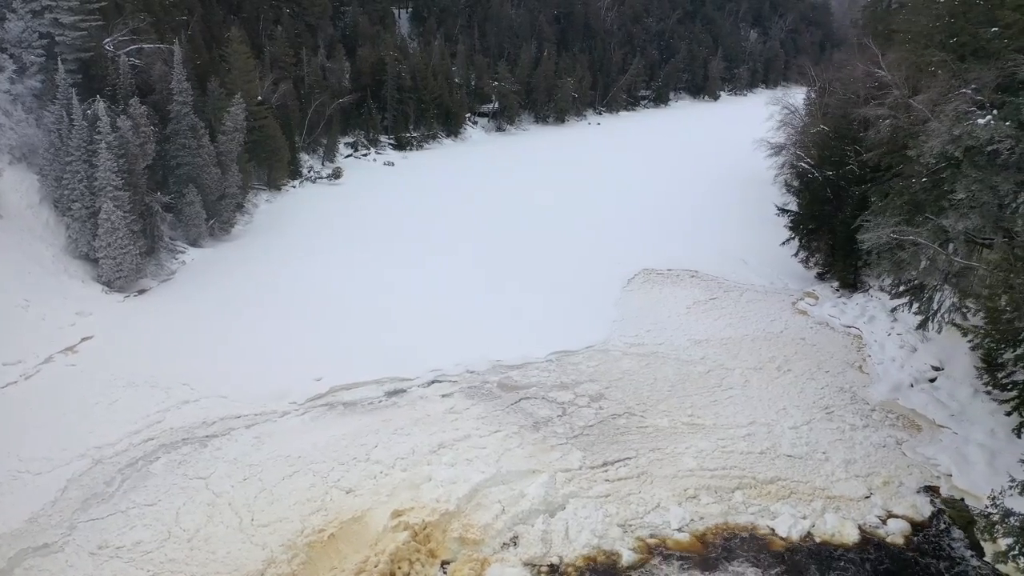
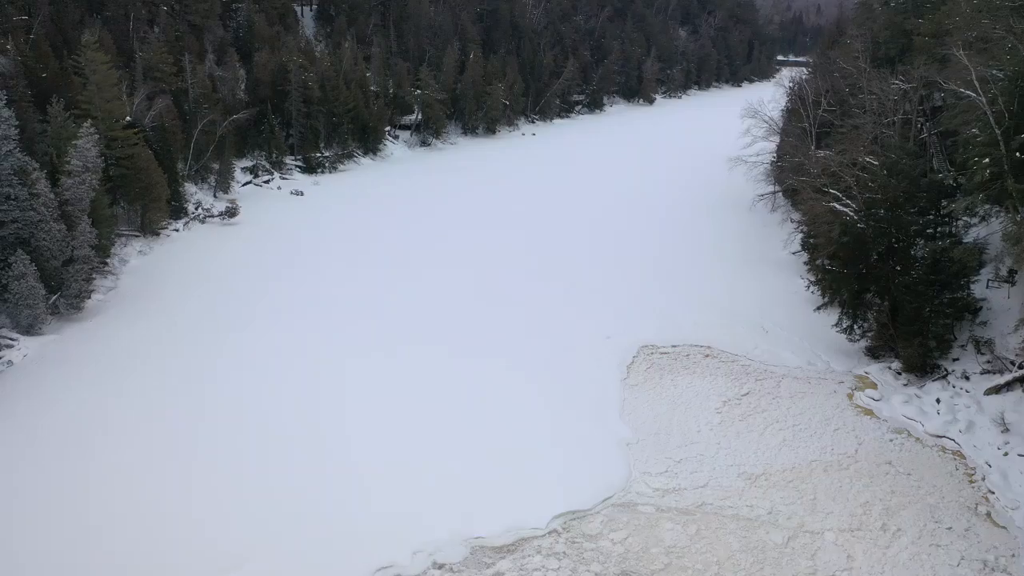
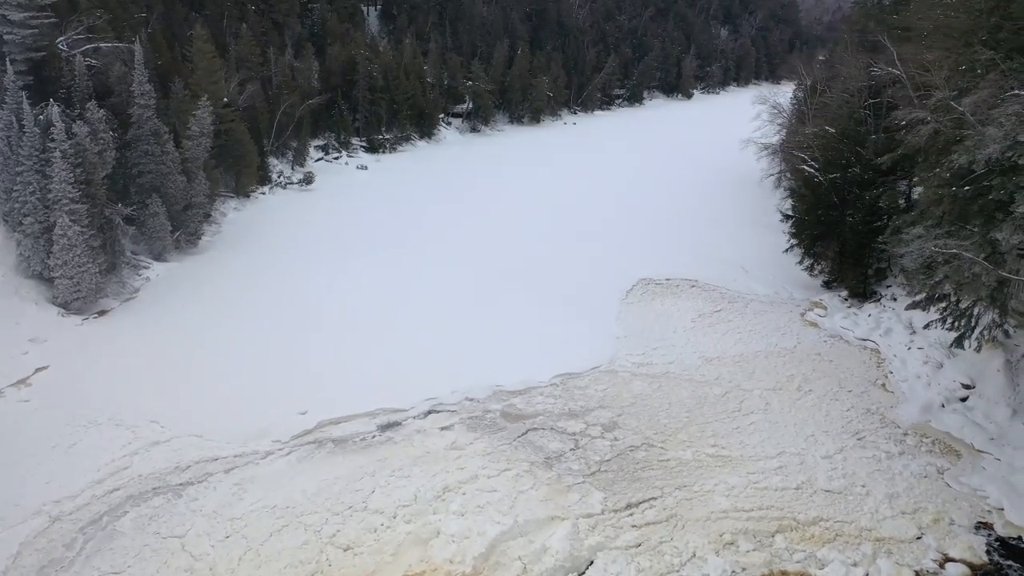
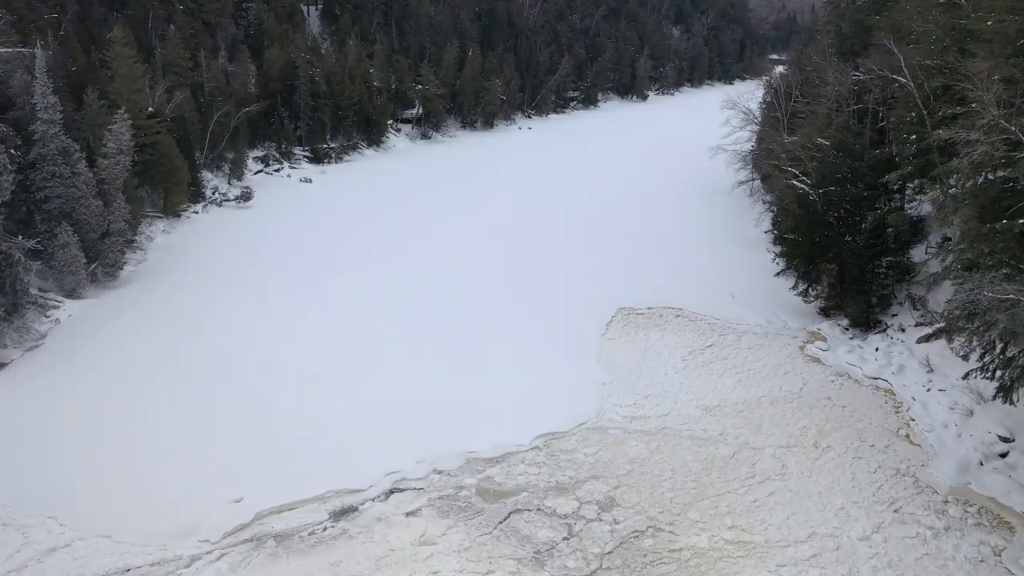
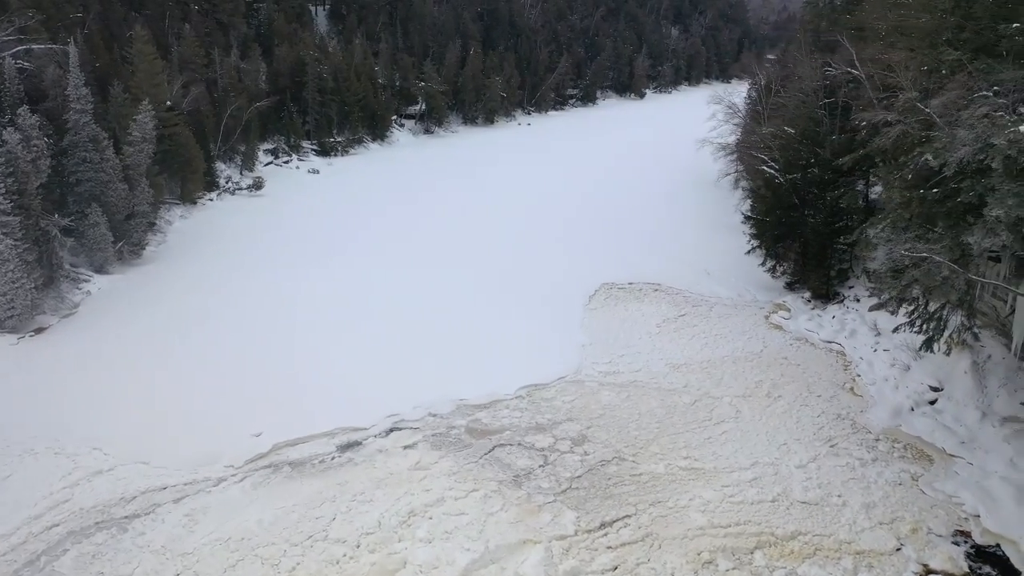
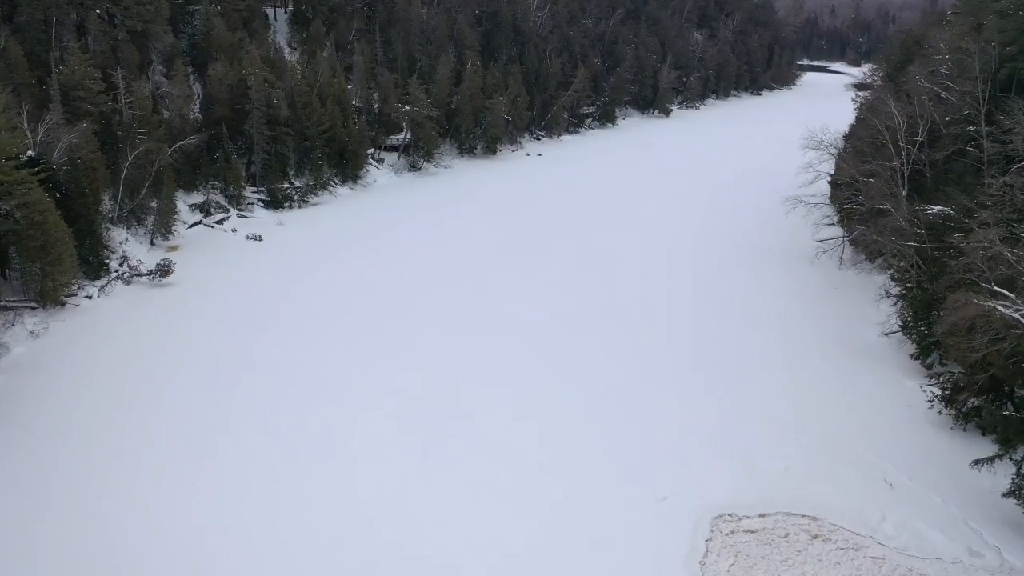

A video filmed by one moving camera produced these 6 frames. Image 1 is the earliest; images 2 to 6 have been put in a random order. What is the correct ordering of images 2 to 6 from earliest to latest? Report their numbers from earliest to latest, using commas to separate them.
3, 5, 4, 2, 6
